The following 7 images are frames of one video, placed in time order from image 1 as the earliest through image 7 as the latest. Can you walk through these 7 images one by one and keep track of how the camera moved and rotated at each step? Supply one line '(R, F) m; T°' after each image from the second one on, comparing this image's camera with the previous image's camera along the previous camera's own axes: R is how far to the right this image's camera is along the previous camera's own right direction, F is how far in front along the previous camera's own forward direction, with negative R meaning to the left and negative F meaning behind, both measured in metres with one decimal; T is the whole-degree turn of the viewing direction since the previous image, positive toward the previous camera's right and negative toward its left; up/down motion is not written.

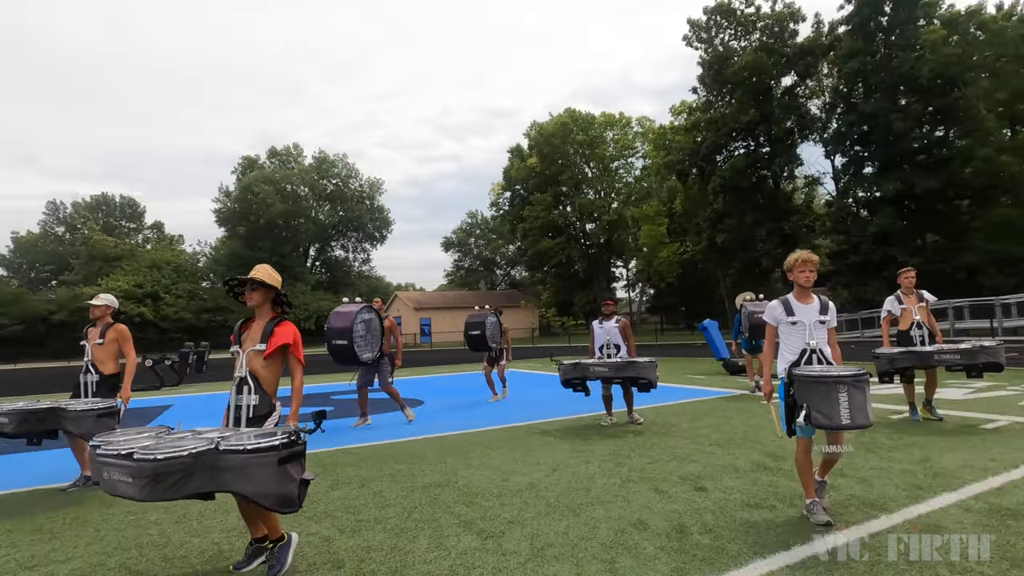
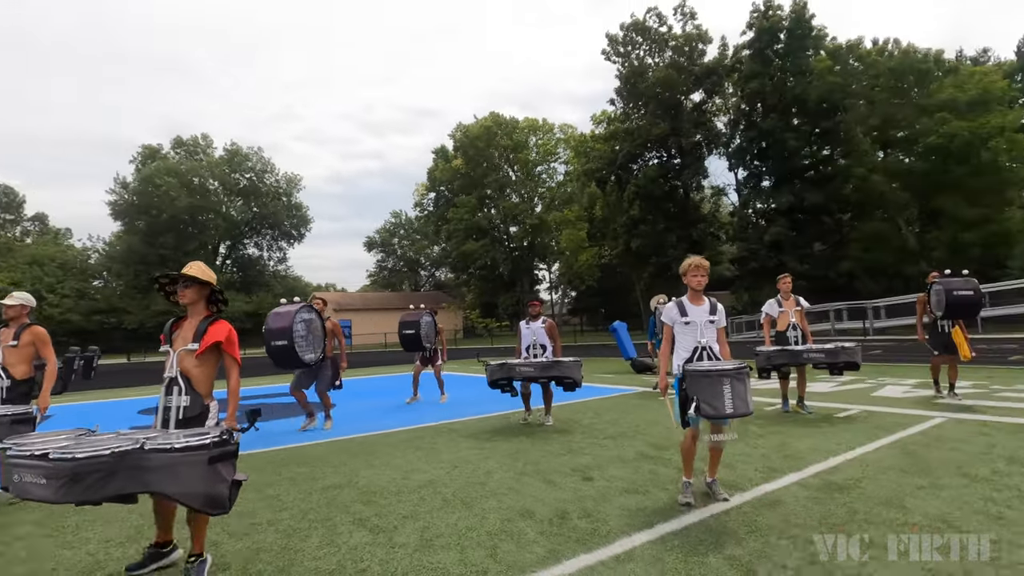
(+0.2, -0.2) m; +8°
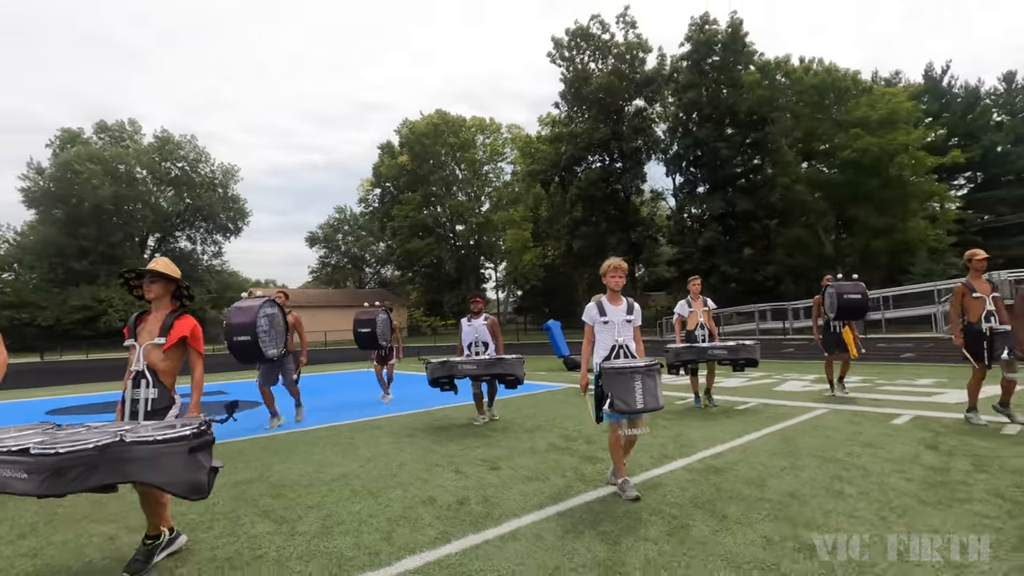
(+0.3, -0.3) m; +6°
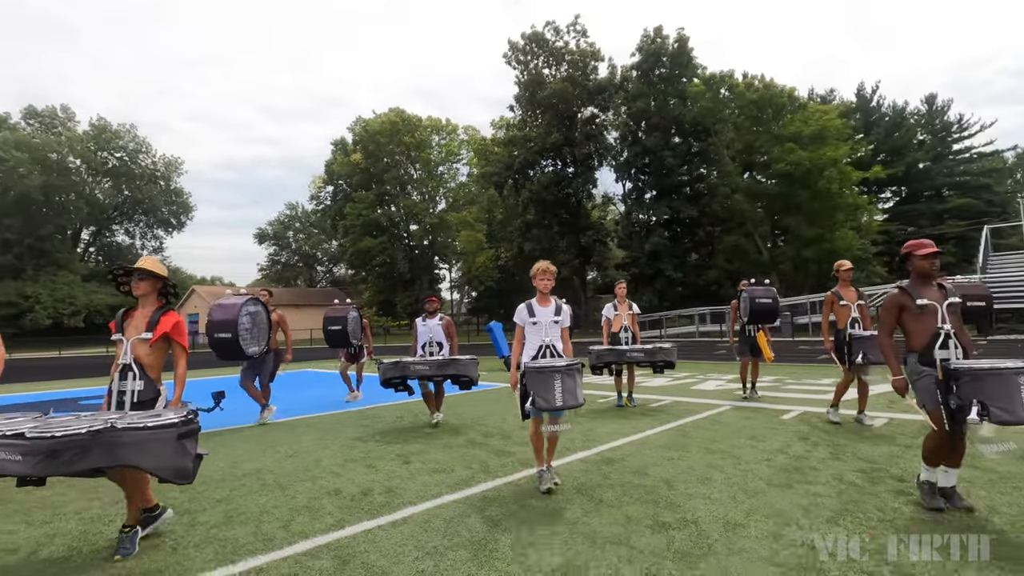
(+0.4, -0.3) m; +5°
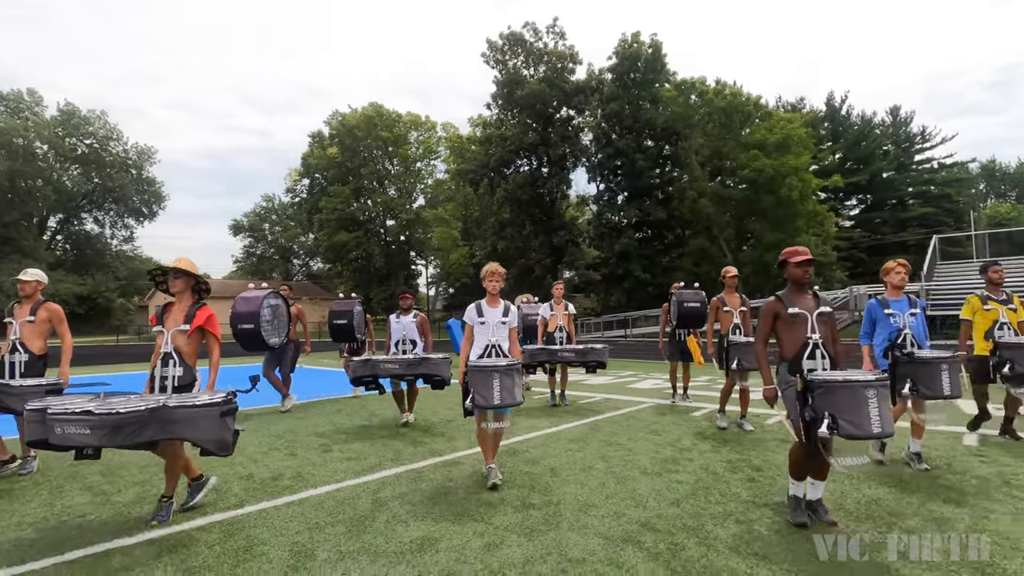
(+0.7, -0.4) m; +2°
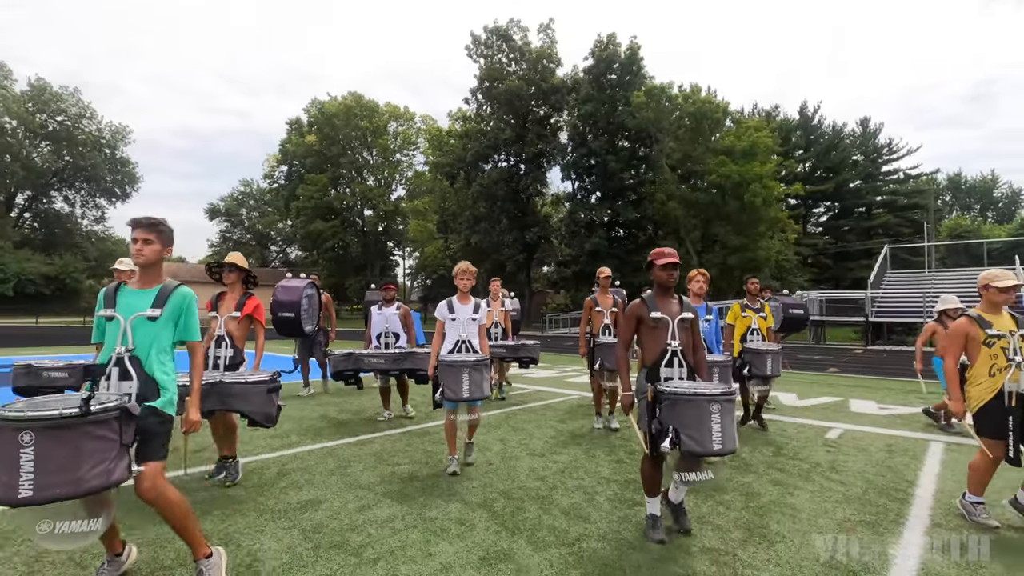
(+0.7, -0.6) m; +2°
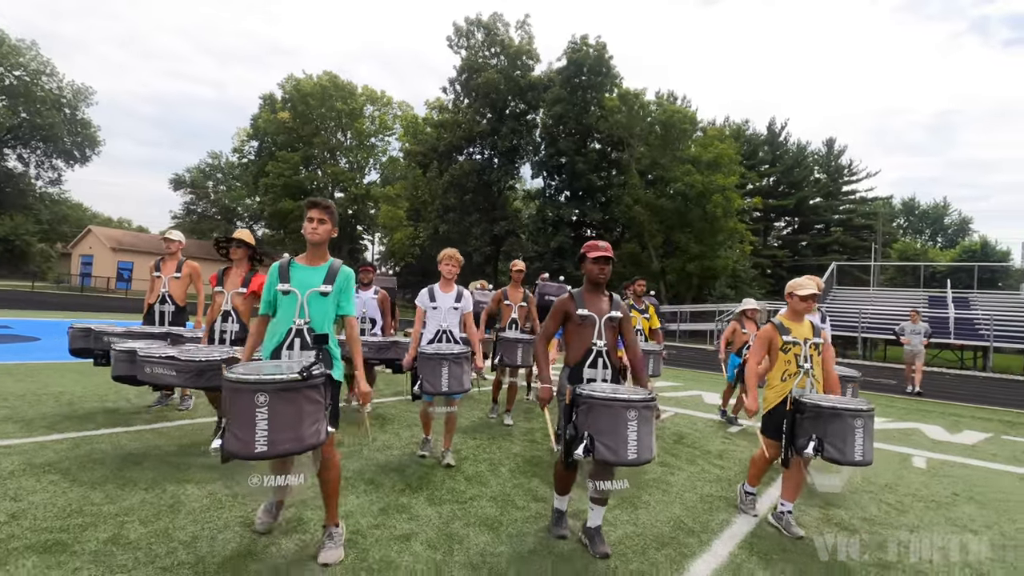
(+0.4, -0.5) m; +3°
